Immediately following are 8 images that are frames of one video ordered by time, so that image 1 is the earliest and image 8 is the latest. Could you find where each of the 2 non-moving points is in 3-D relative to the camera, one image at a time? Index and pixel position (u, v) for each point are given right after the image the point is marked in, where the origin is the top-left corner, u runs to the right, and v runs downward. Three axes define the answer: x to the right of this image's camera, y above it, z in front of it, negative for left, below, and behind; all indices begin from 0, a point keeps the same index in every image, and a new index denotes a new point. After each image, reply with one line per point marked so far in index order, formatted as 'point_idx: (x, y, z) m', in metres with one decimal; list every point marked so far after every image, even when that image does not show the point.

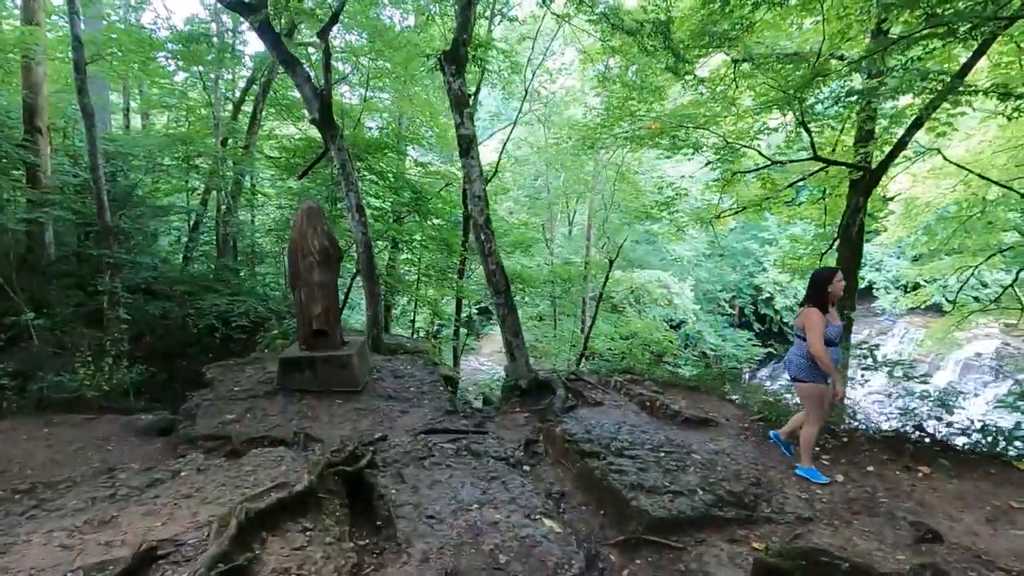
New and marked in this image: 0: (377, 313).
0: (-1.7, -0.3, +6.9) m
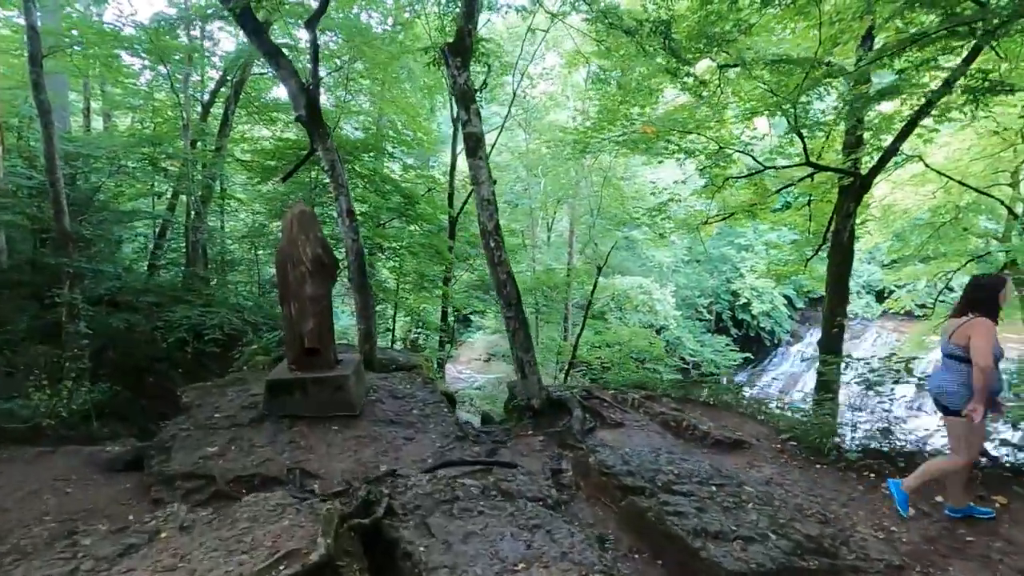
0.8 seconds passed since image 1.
0: (-1.7, -0.5, +6.3) m
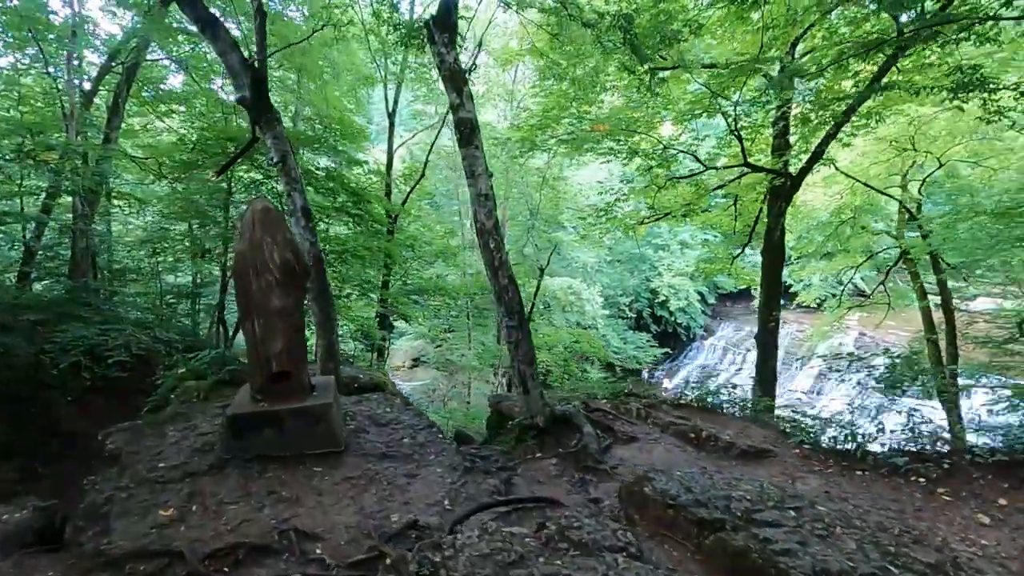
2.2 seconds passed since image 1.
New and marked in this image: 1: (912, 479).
0: (-1.8, -0.6, +5.5) m
1: (+2.7, -1.3, +3.6) m
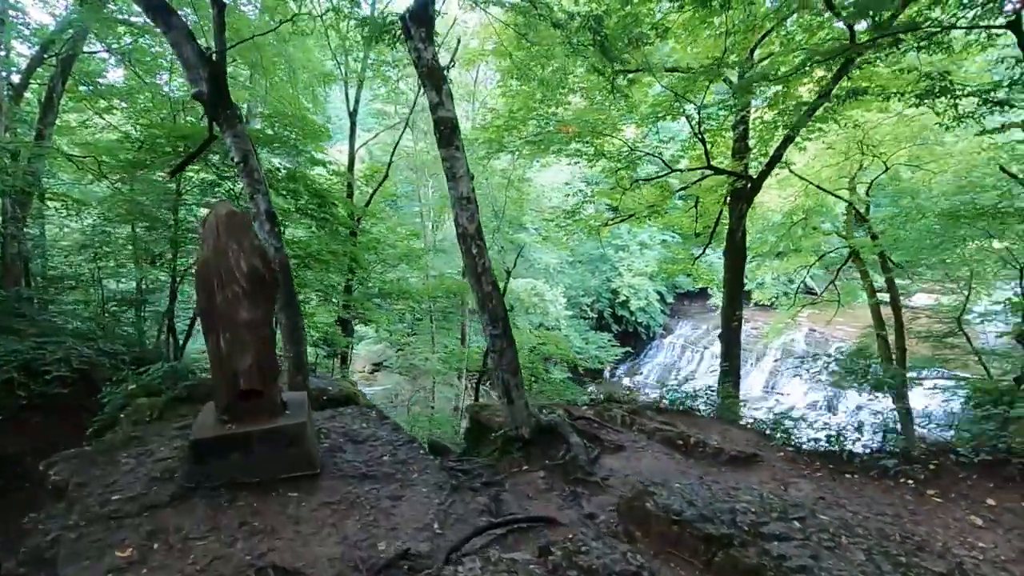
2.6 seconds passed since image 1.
0: (-2.0, -0.6, +5.2) m
1: (+2.6, -1.3, +3.6) m
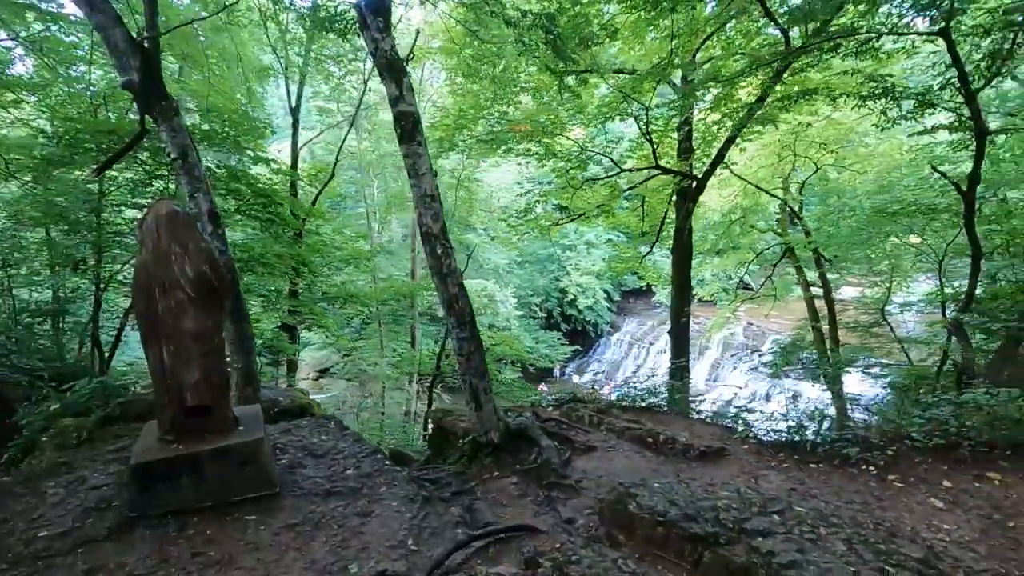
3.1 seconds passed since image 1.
0: (-2.3, -0.7, +4.8) m
1: (+2.5, -1.3, +3.8) m
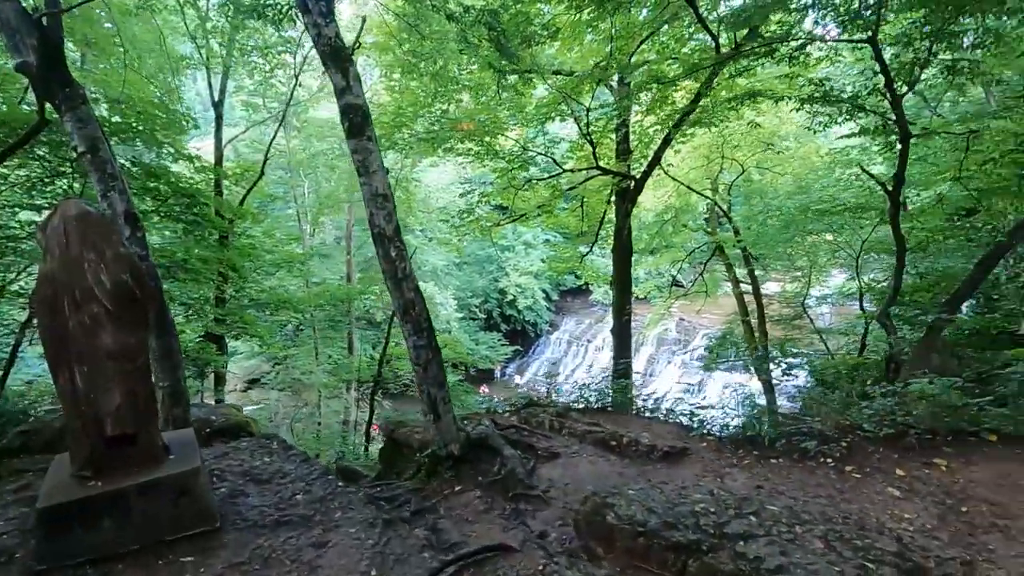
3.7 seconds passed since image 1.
0: (-2.7, -0.8, +4.4) m
1: (+2.2, -1.2, +3.9) m
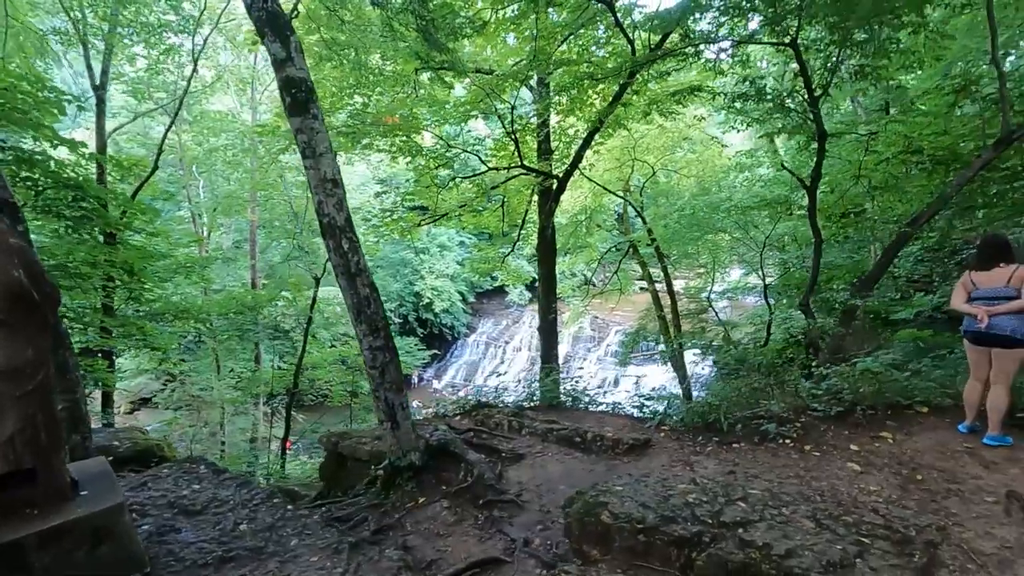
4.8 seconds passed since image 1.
0: (-3.0, -0.8, +3.7) m
1: (+2.0, -1.1, +4.0) m
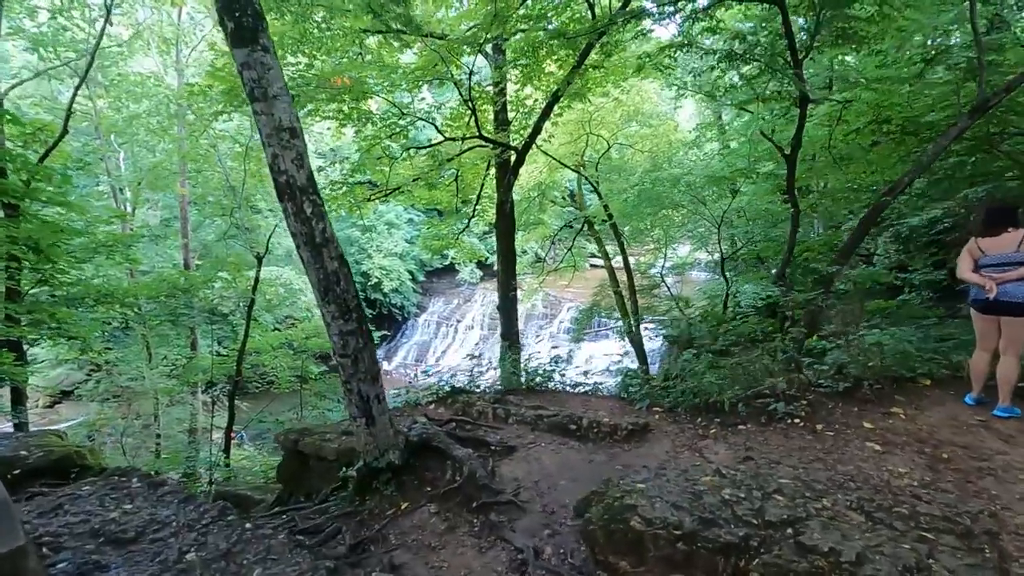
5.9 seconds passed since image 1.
0: (-3.0, -0.7, +2.9) m
1: (+1.9, -0.9, +3.7) m
